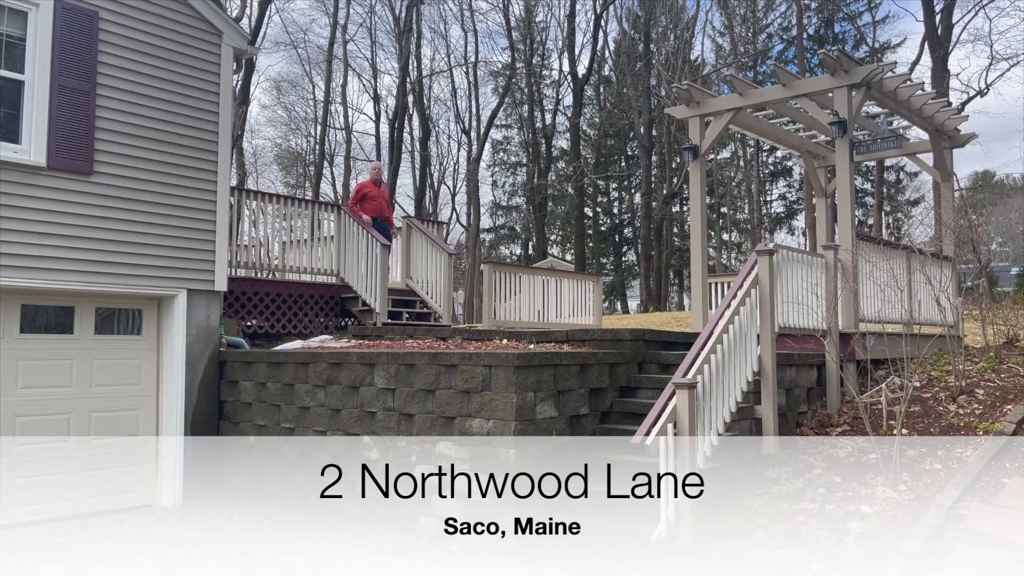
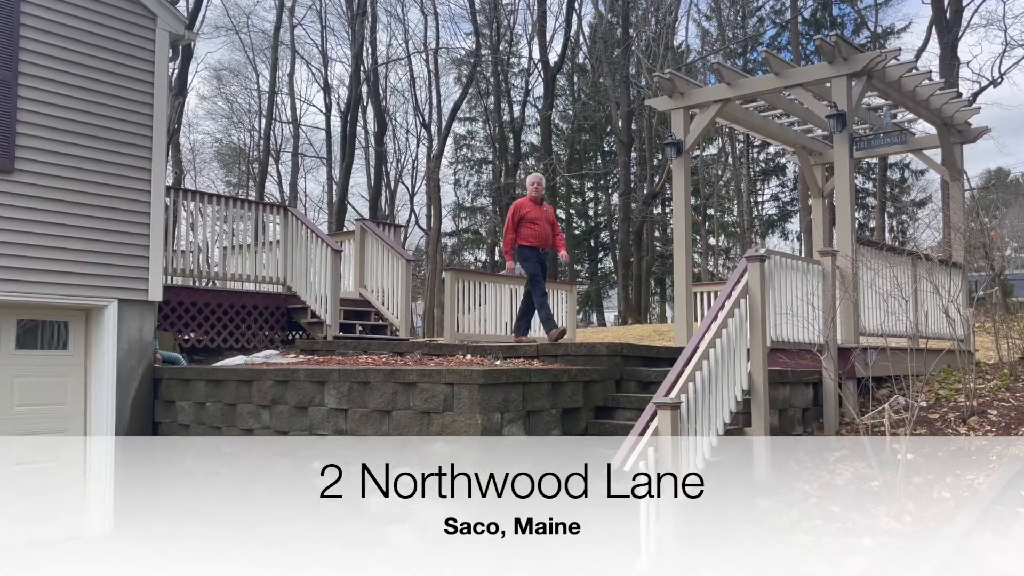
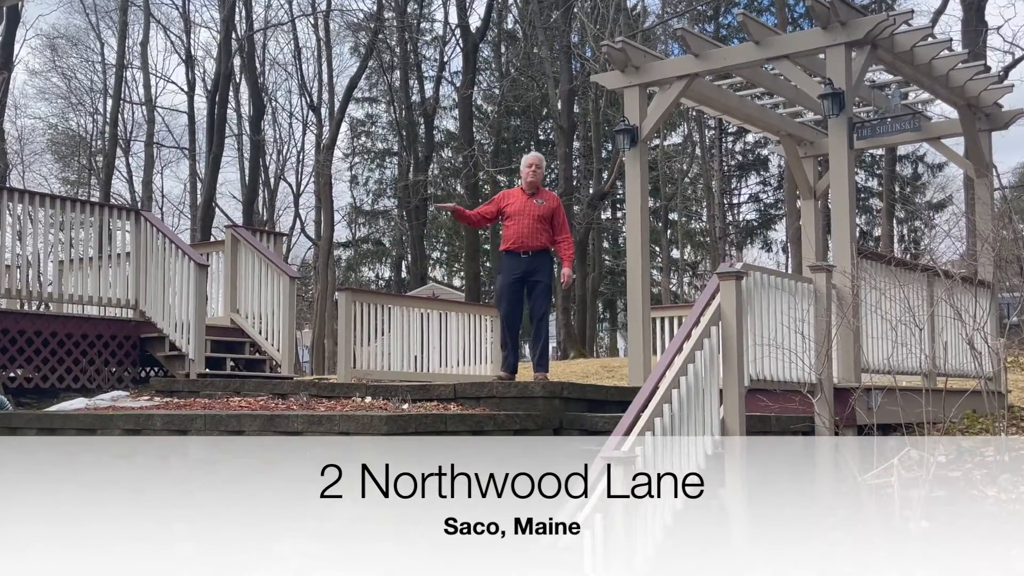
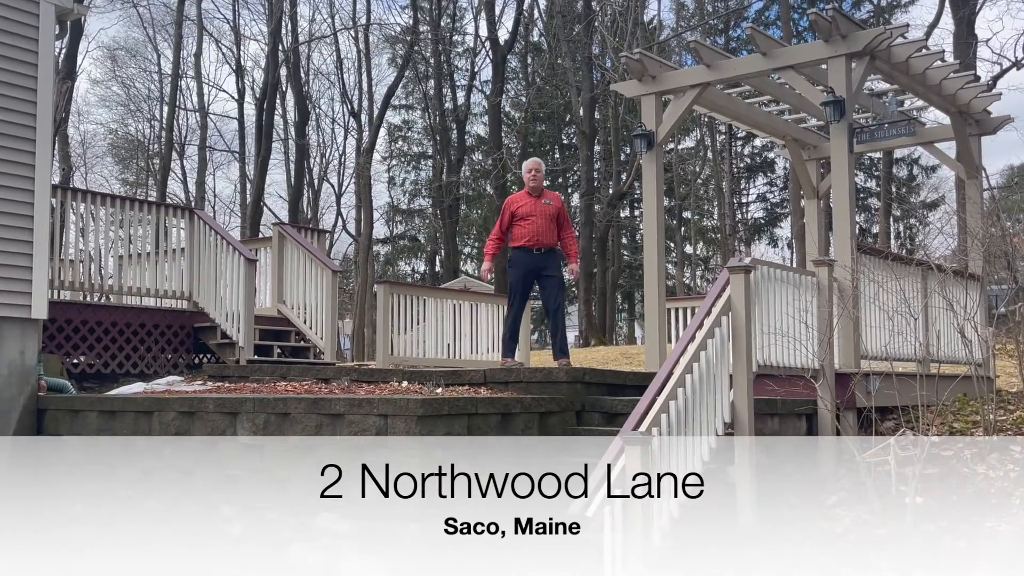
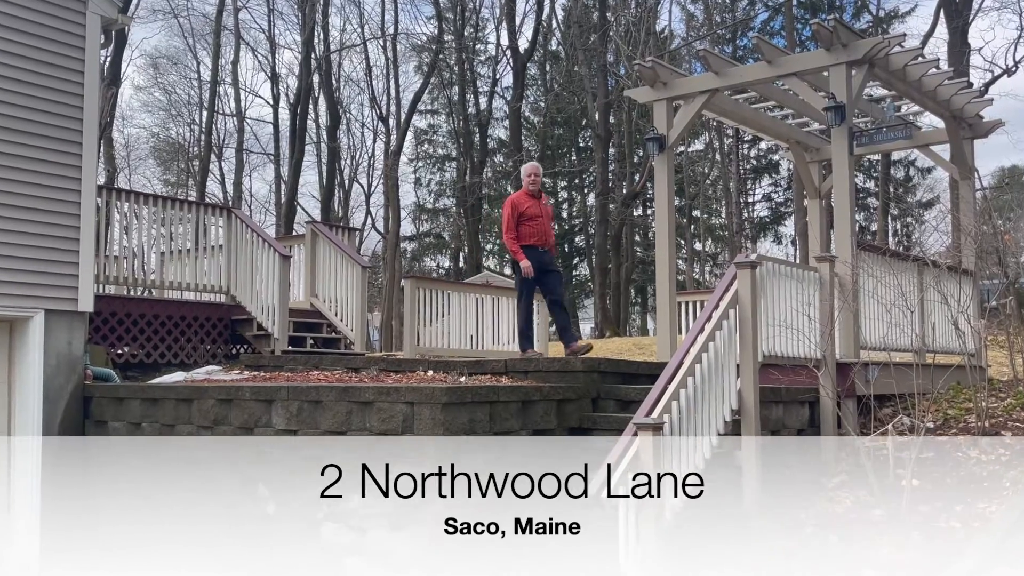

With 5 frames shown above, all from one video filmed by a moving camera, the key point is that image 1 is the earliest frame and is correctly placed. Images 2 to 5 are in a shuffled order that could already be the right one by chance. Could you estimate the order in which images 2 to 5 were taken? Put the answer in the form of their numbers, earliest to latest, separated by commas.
2, 5, 4, 3
